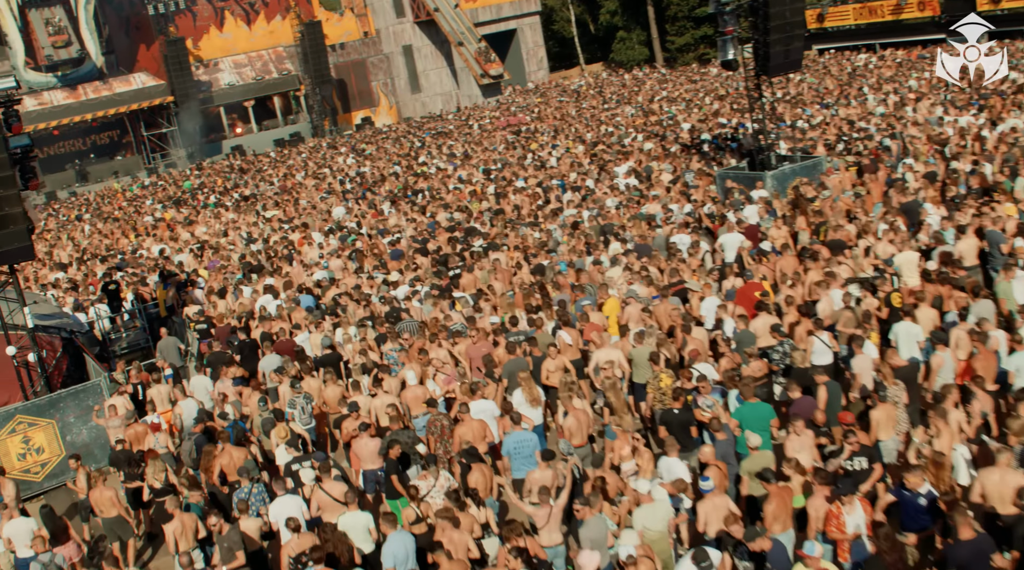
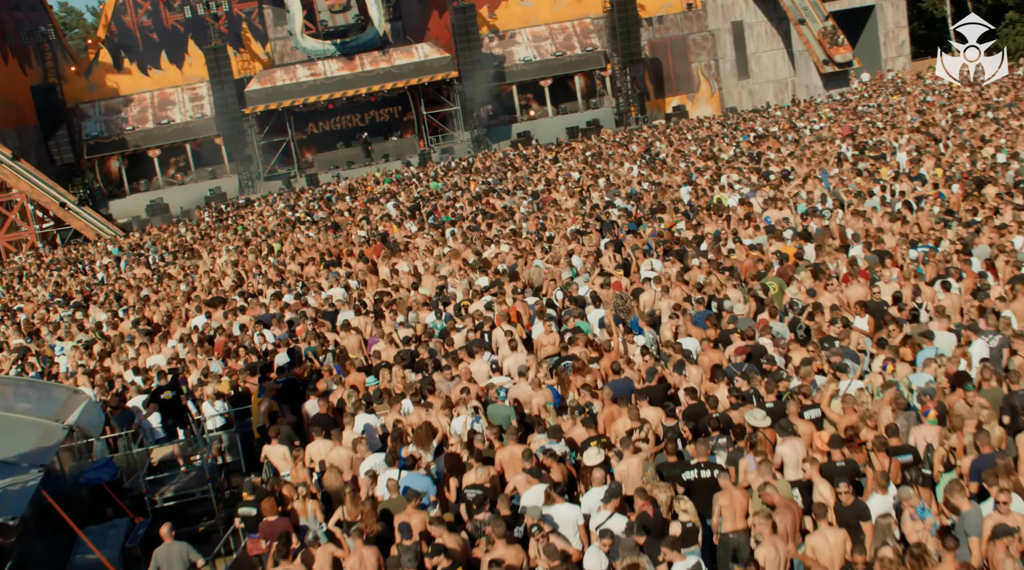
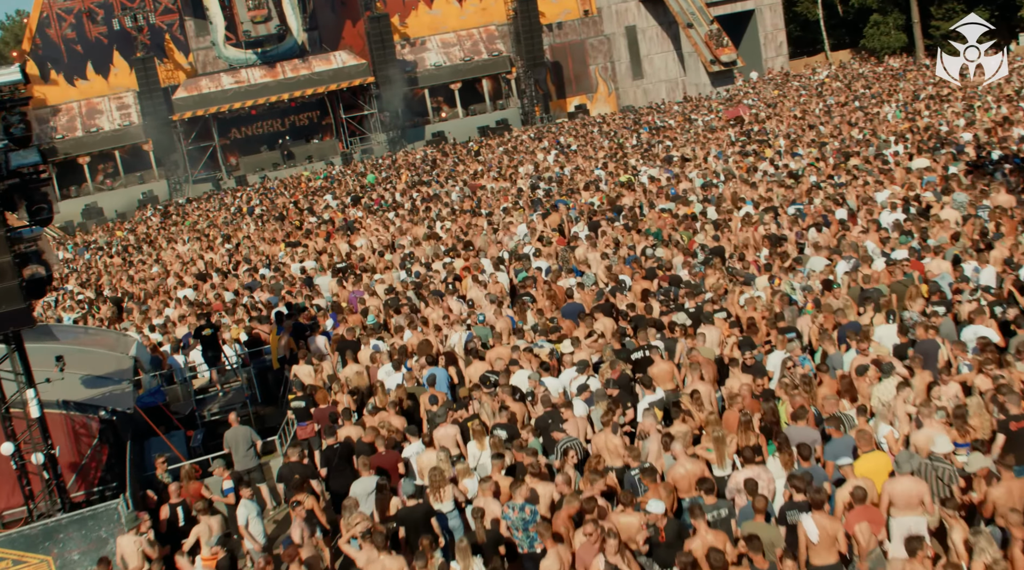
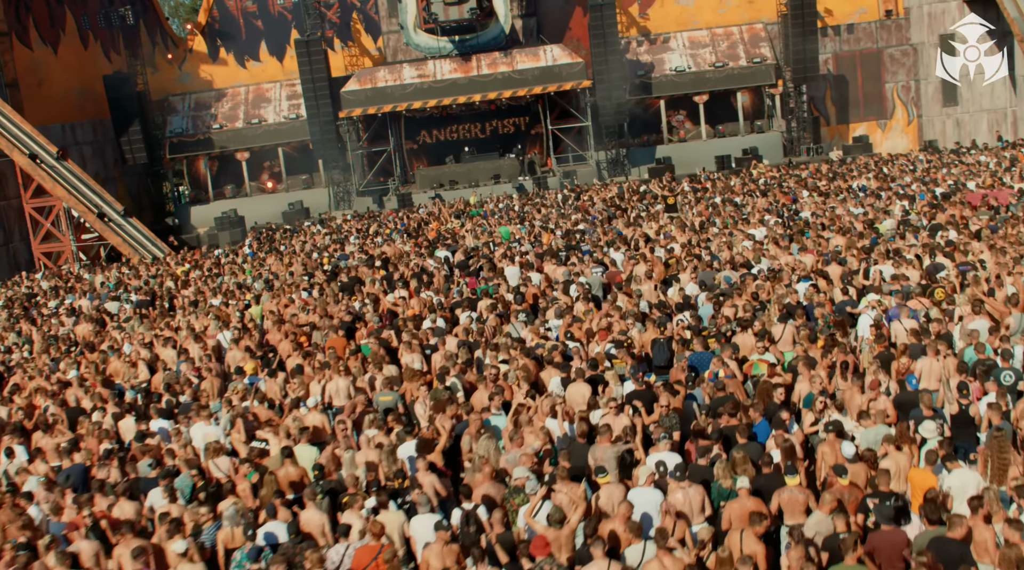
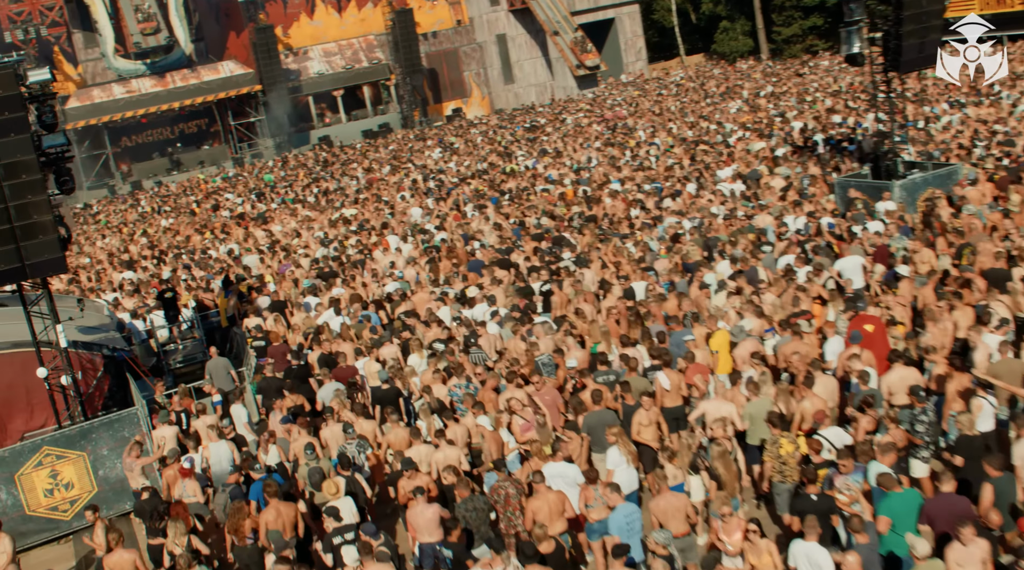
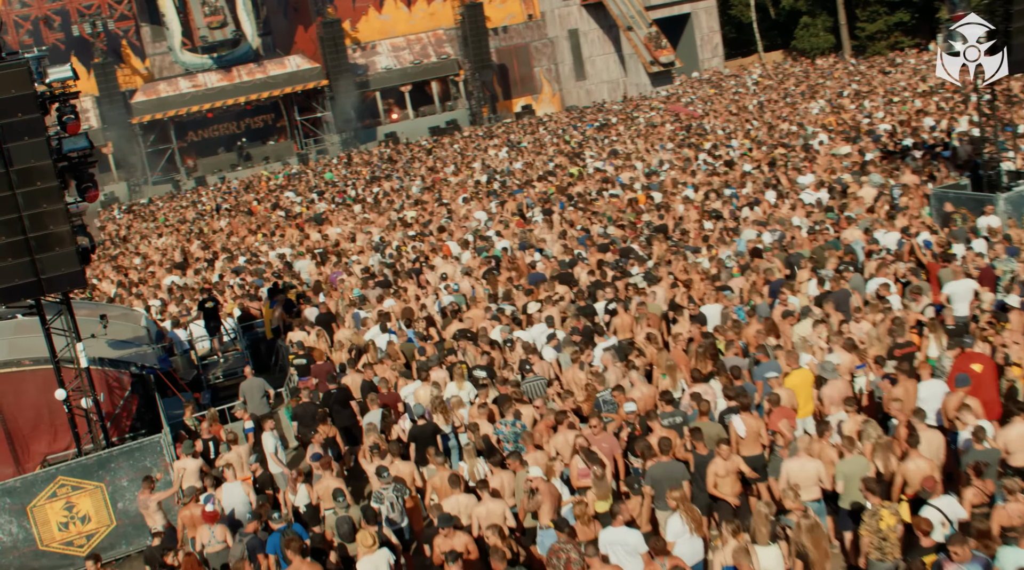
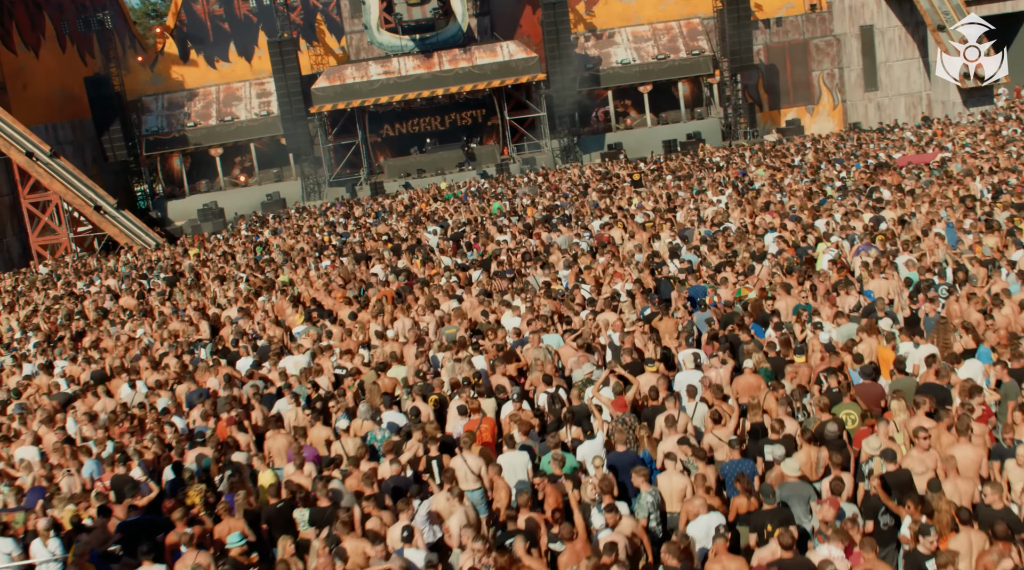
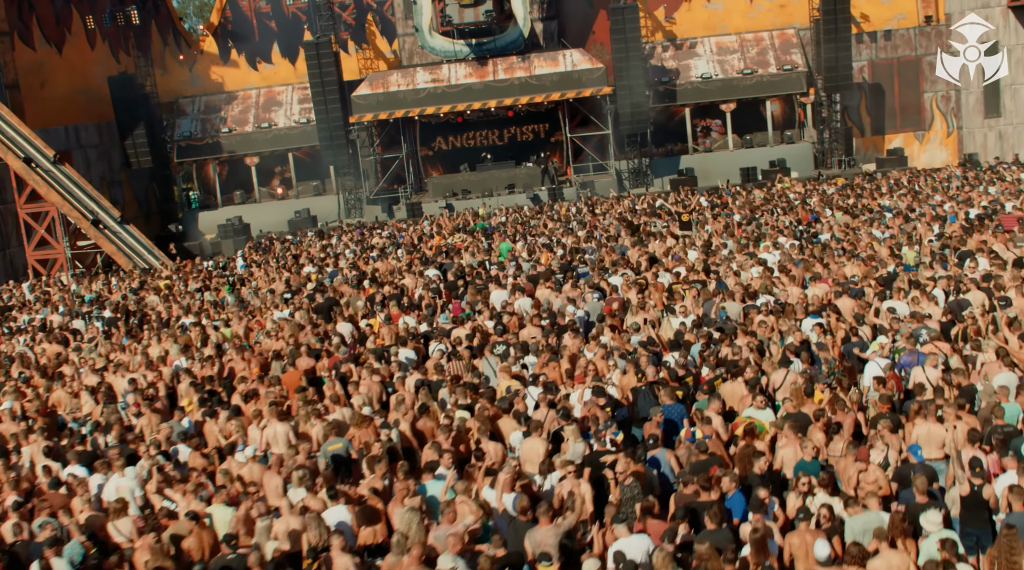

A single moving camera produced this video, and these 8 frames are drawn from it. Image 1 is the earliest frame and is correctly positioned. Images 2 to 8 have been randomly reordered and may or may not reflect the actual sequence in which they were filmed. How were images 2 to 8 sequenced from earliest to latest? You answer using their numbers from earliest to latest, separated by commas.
5, 6, 3, 2, 7, 4, 8
